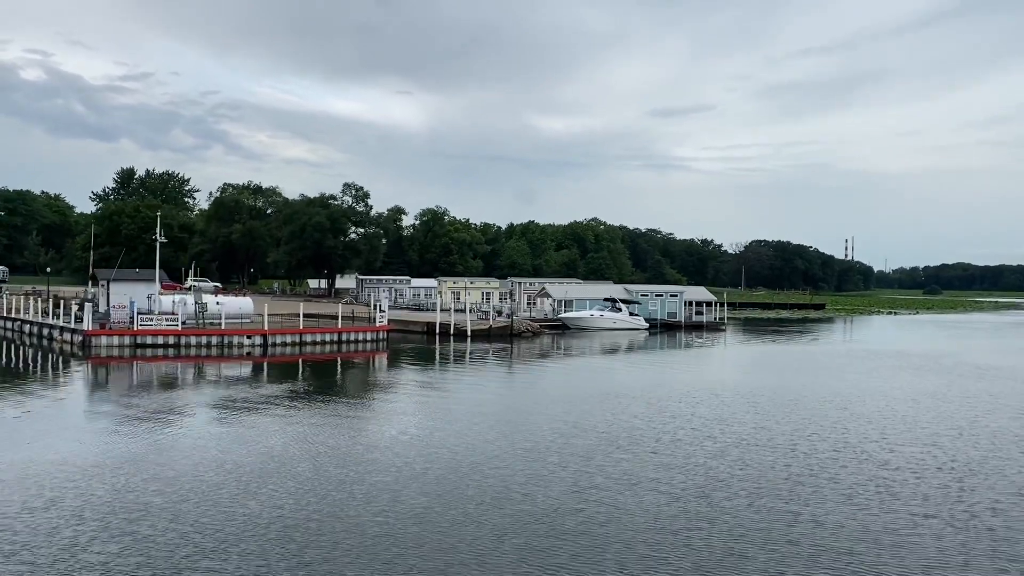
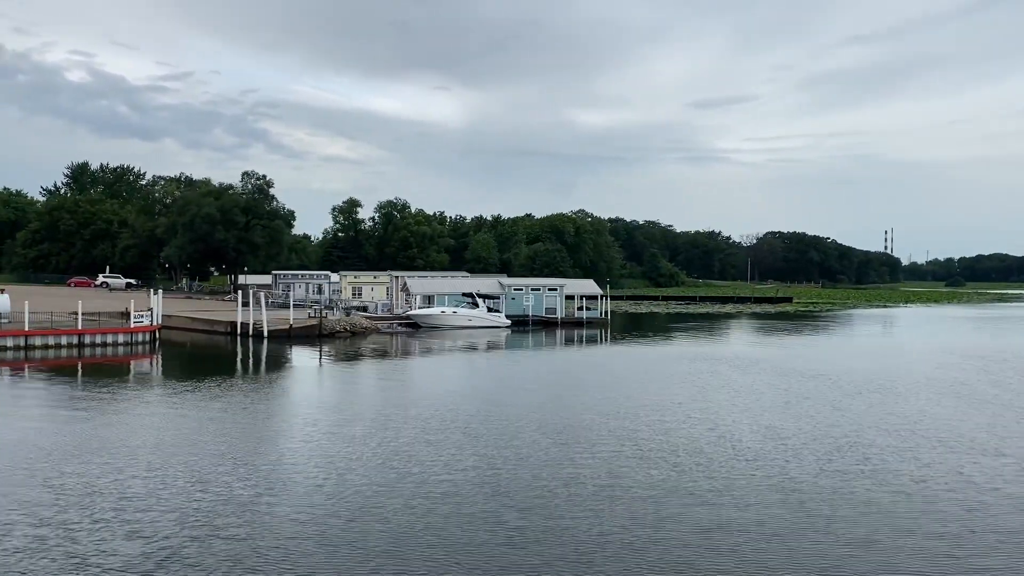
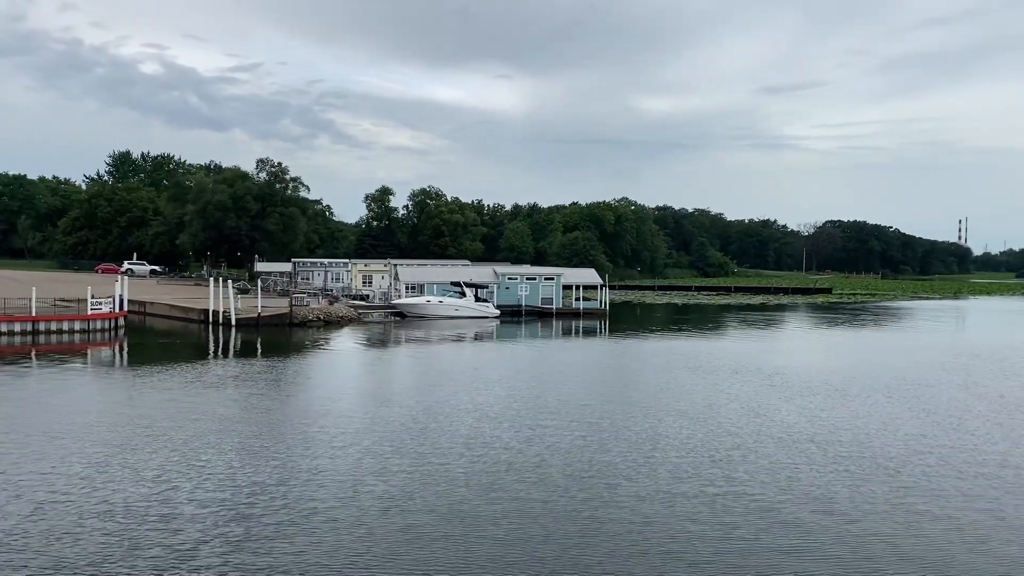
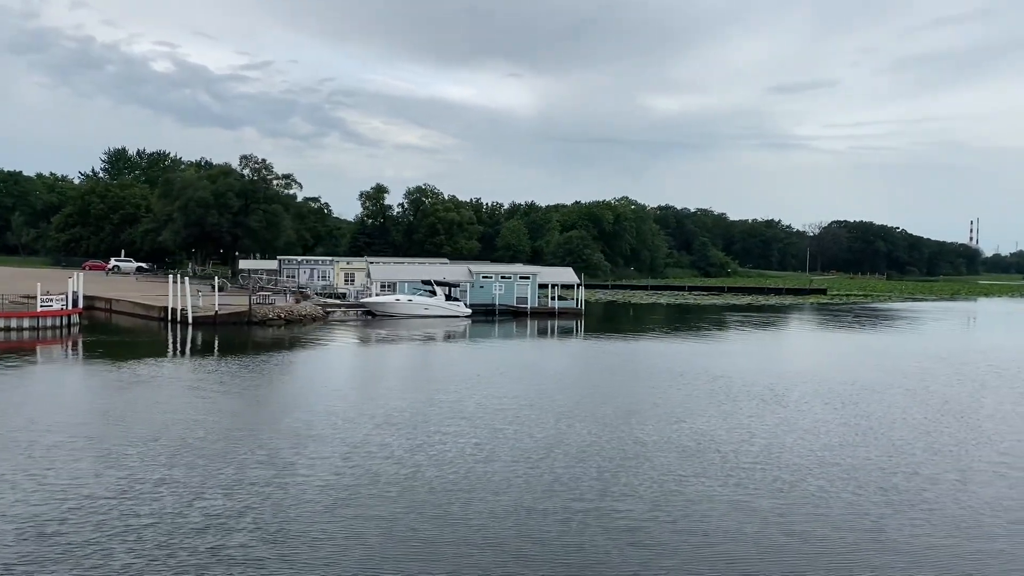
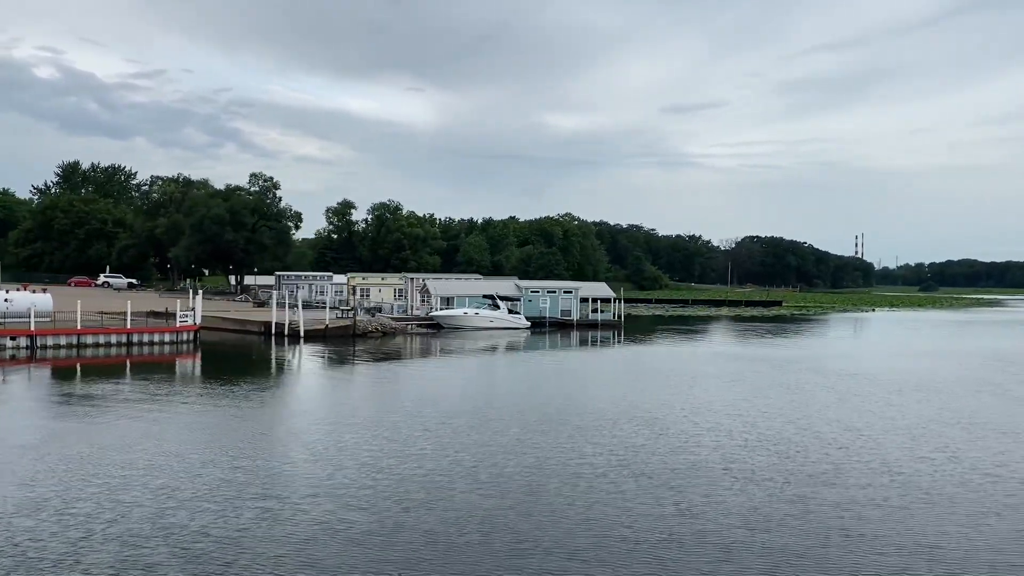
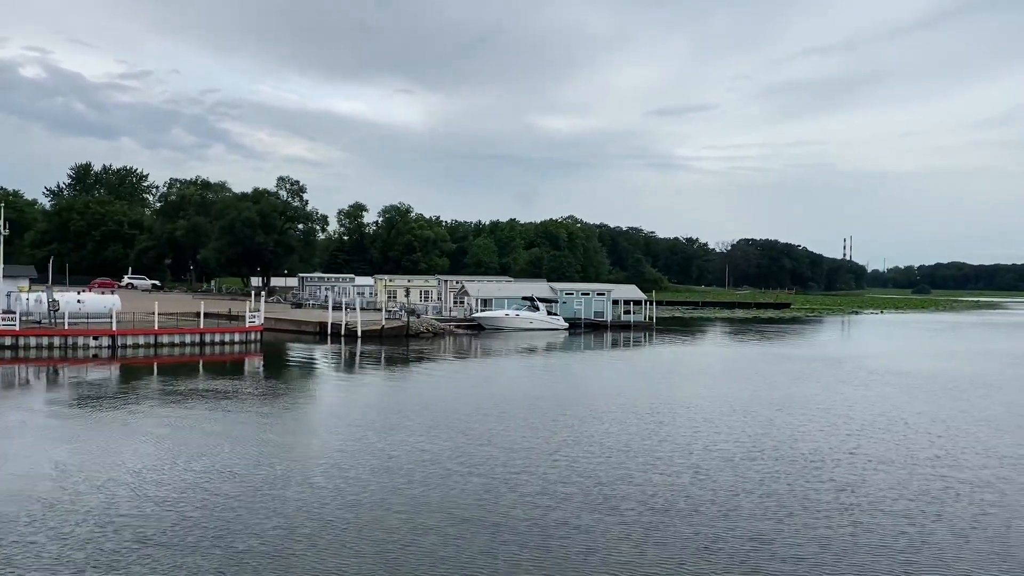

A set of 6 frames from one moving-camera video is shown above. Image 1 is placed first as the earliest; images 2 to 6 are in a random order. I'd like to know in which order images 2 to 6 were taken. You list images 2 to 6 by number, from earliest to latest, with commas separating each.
6, 5, 2, 3, 4
